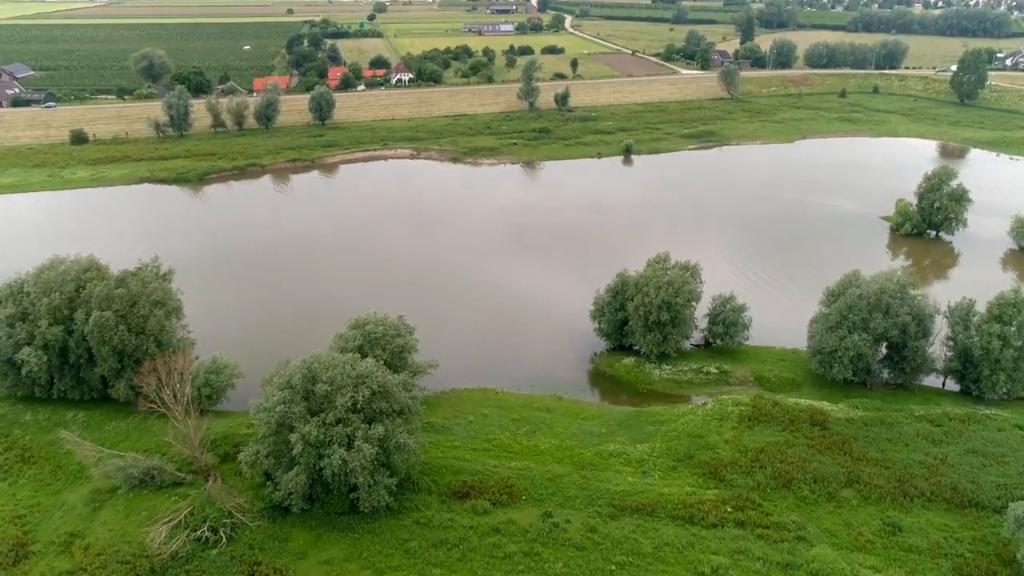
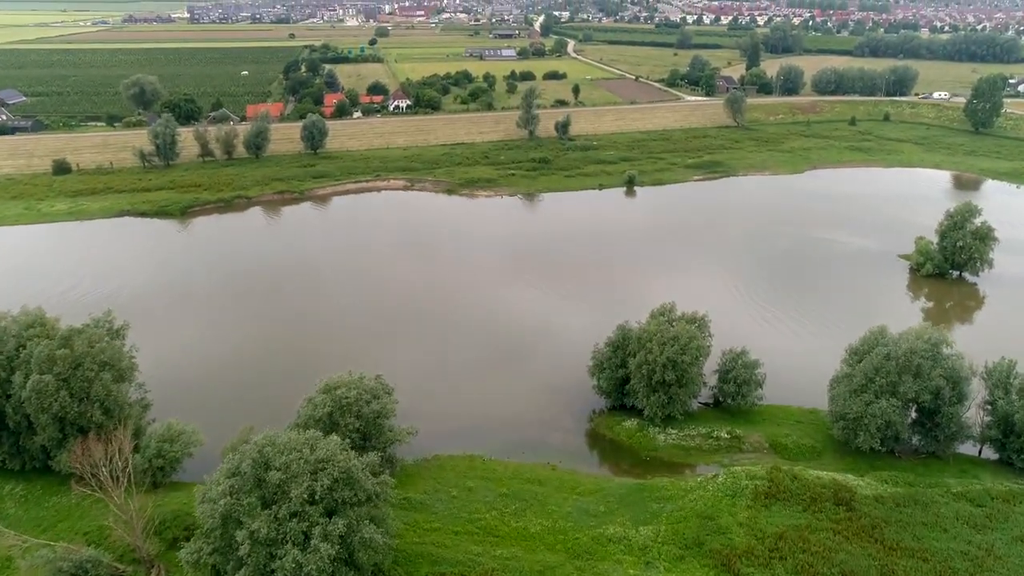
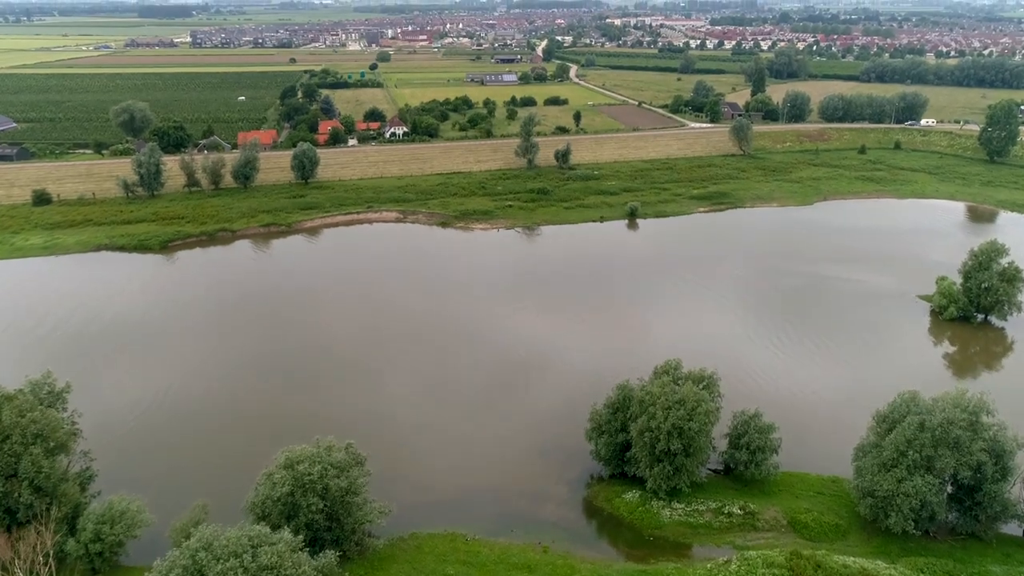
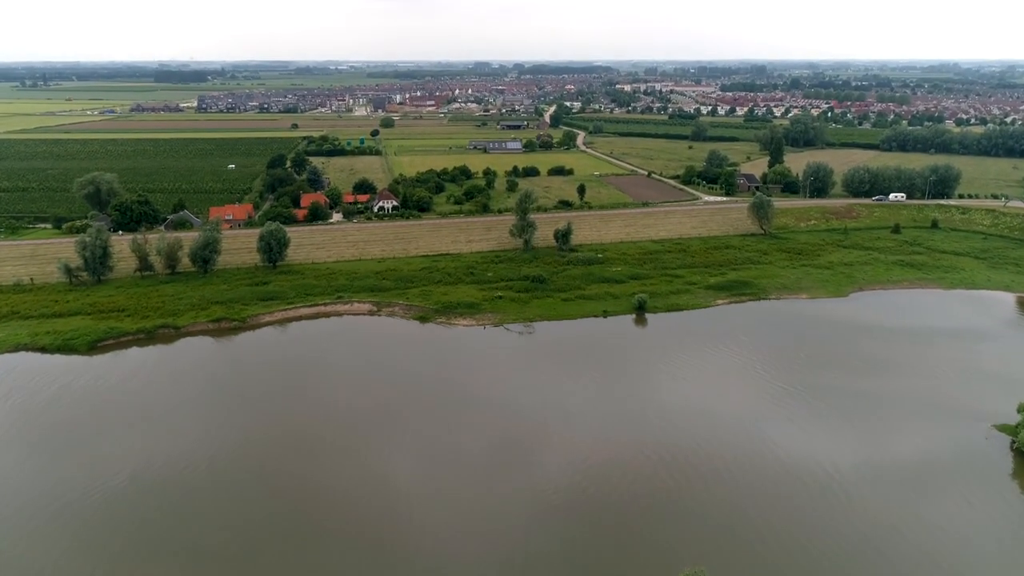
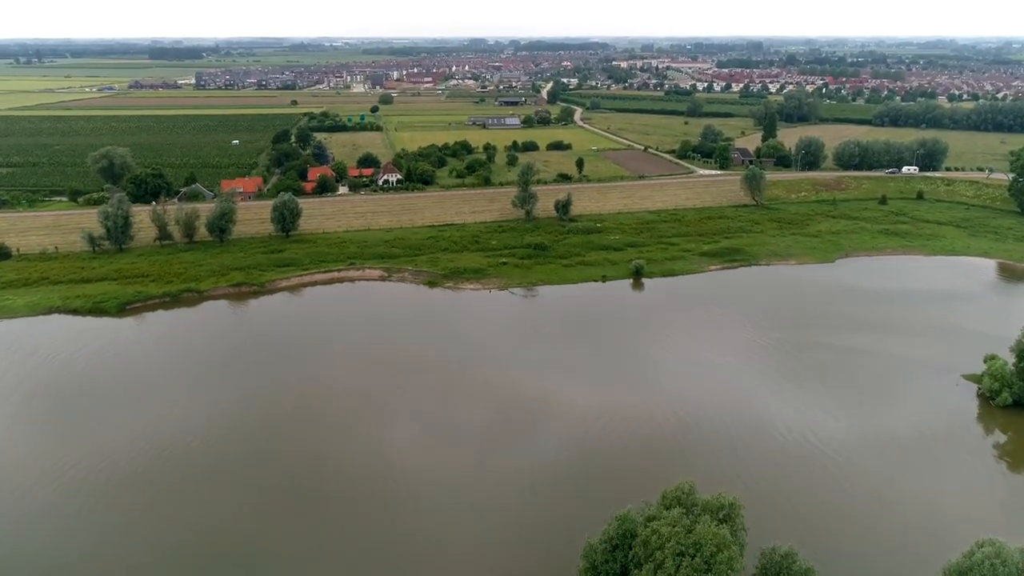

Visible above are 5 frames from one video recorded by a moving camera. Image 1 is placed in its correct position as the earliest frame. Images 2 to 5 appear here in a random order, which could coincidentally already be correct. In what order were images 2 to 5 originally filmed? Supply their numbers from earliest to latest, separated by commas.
2, 3, 5, 4
